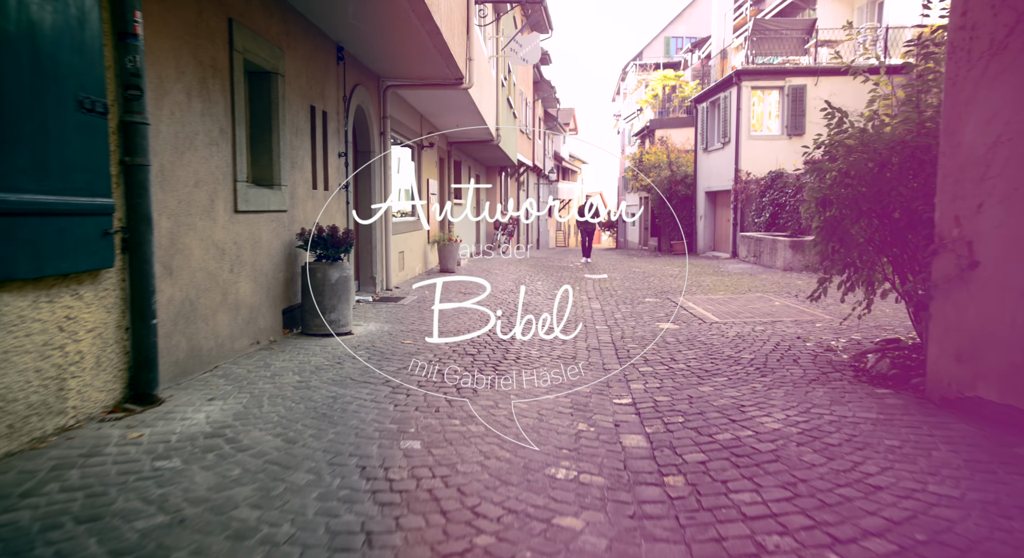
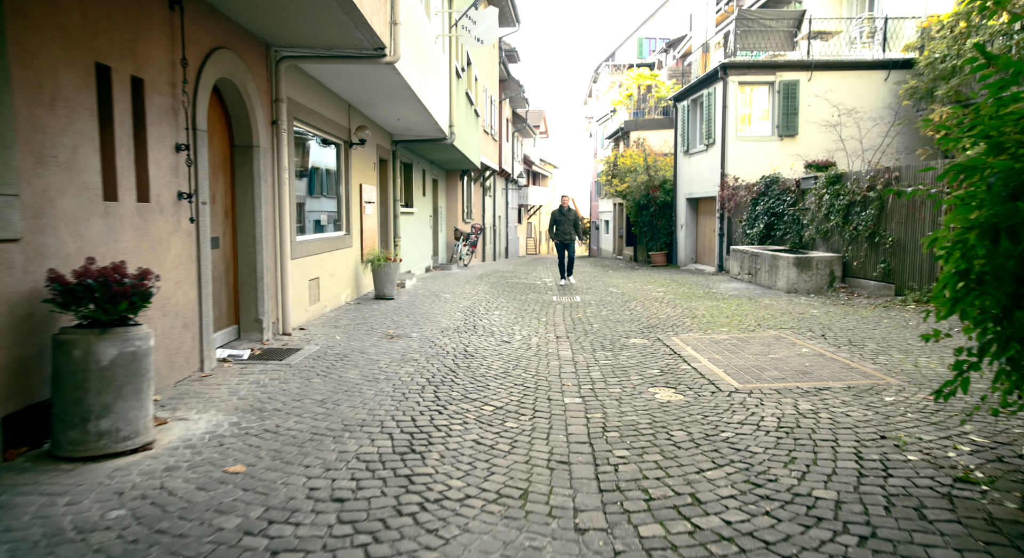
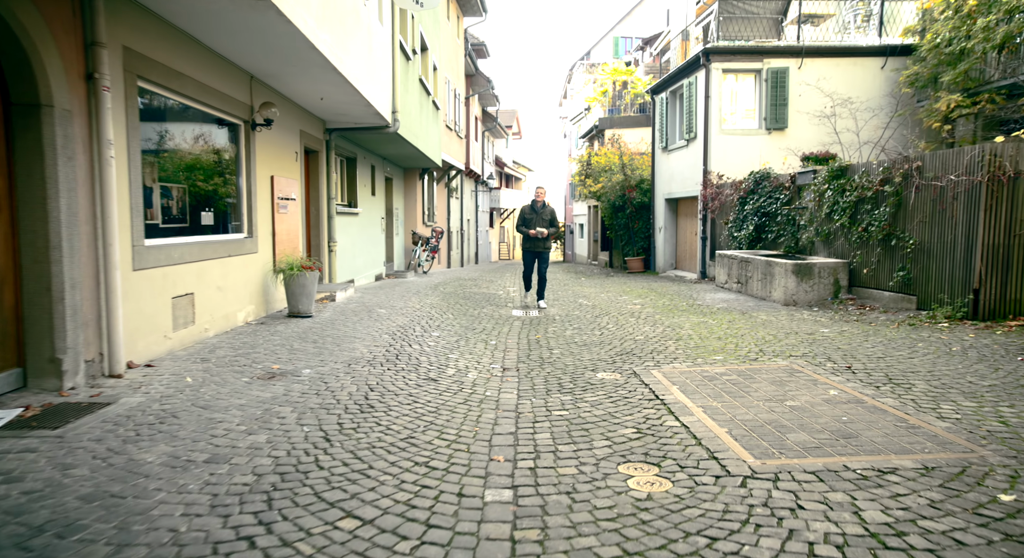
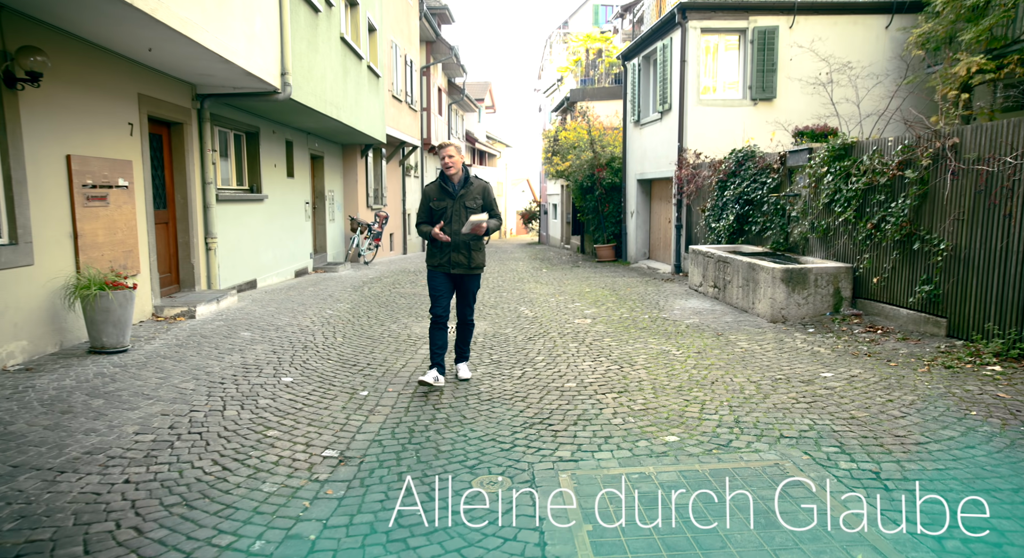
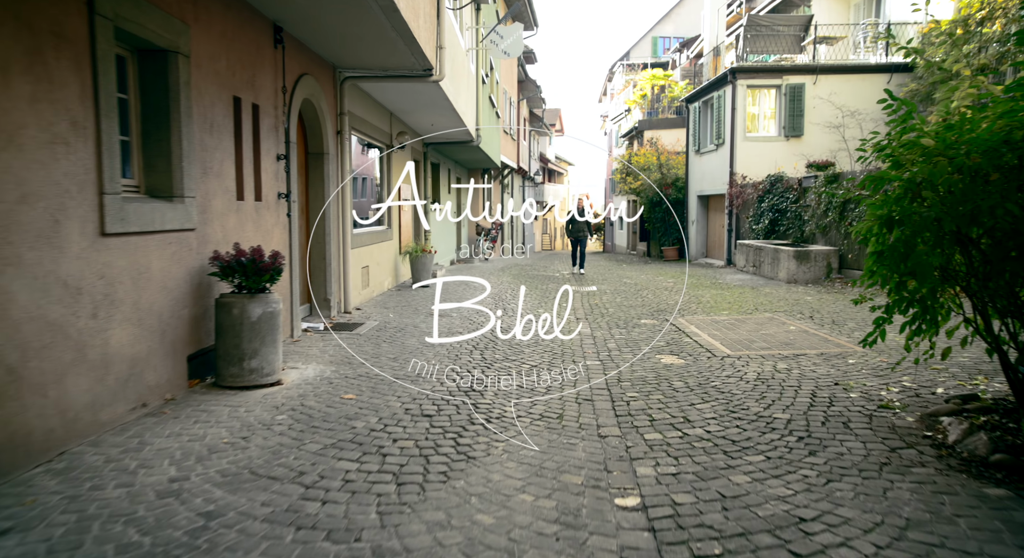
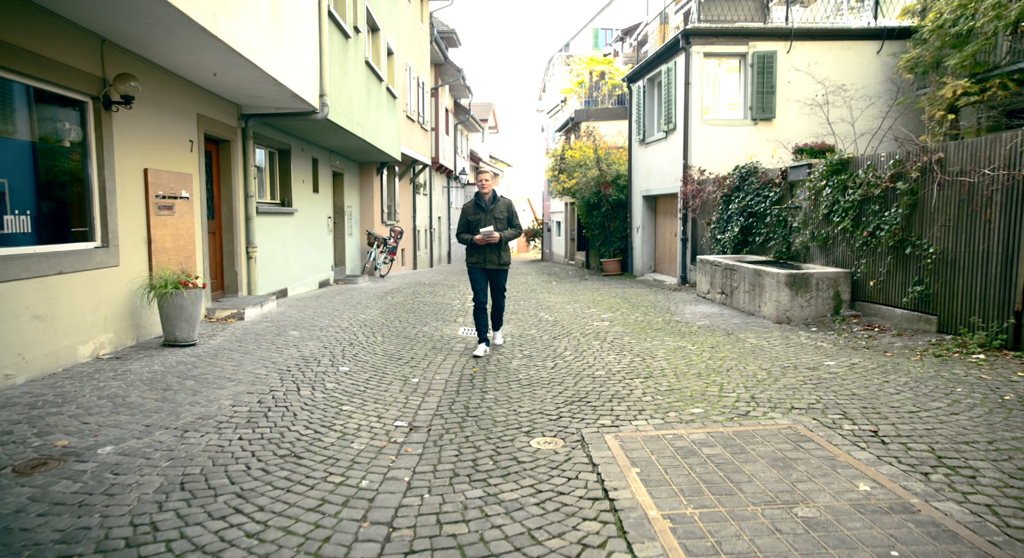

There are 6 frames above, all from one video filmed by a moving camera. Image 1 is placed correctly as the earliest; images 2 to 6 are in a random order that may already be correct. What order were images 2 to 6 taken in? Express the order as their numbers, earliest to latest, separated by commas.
5, 2, 3, 6, 4
